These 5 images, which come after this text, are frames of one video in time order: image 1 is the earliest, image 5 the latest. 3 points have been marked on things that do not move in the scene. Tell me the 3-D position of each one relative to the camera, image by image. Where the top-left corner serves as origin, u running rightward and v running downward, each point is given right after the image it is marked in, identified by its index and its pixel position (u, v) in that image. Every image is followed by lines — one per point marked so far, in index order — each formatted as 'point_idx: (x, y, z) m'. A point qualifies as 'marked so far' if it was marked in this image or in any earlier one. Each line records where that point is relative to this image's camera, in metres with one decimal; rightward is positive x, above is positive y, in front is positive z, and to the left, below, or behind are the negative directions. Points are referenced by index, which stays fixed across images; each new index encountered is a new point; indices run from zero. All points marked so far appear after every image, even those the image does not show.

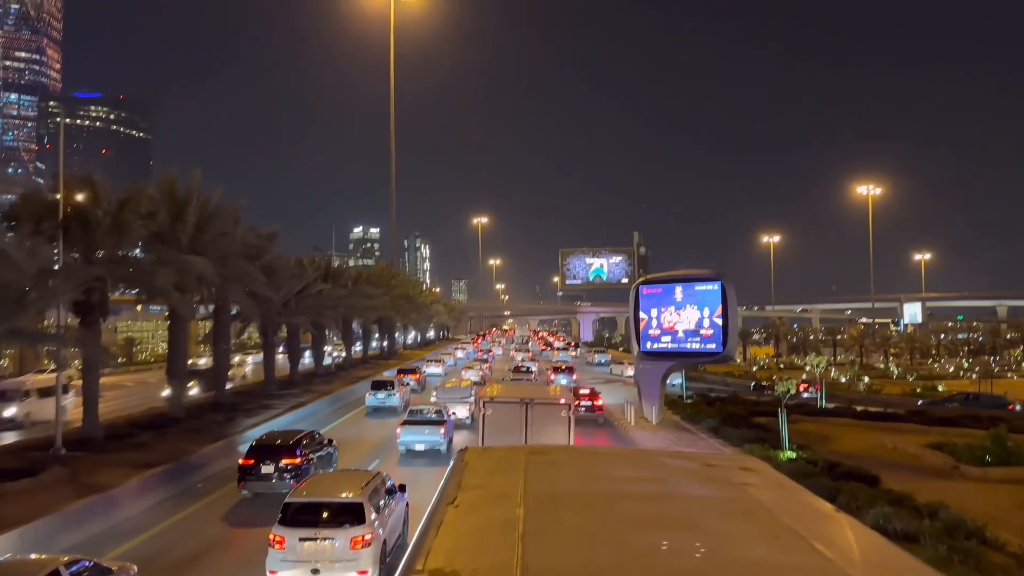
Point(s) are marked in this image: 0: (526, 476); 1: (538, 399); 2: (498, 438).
0: (+0.2, -1.7, +6.8) m
1: (+0.6, -2.7, +18.2) m
2: (-0.4, -3.6, +18.0) m
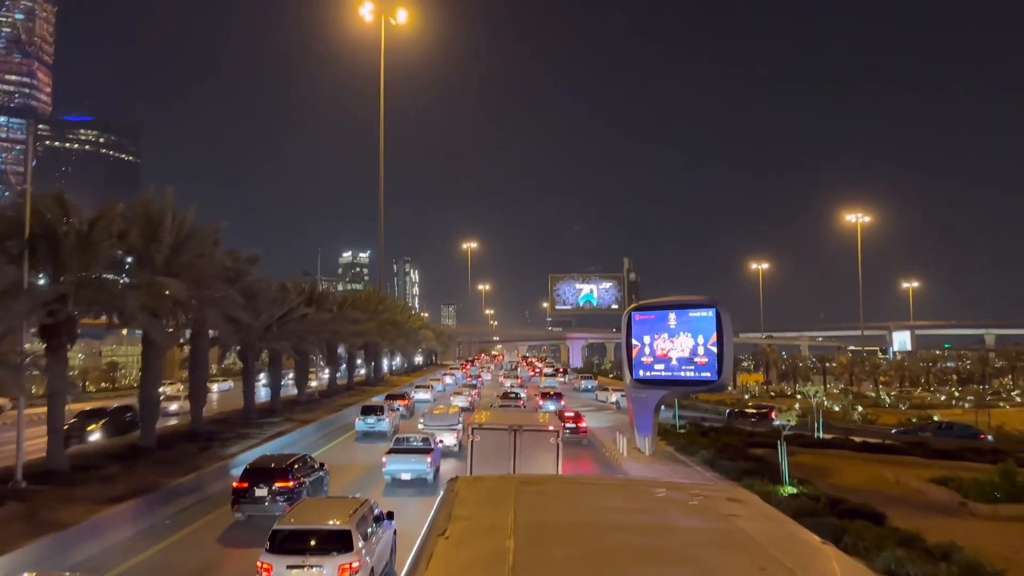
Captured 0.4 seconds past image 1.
0: (+0.1, -1.9, +6.6) m
1: (+0.3, -3.3, +18.0) m
2: (-0.7, -4.2, +17.7) m
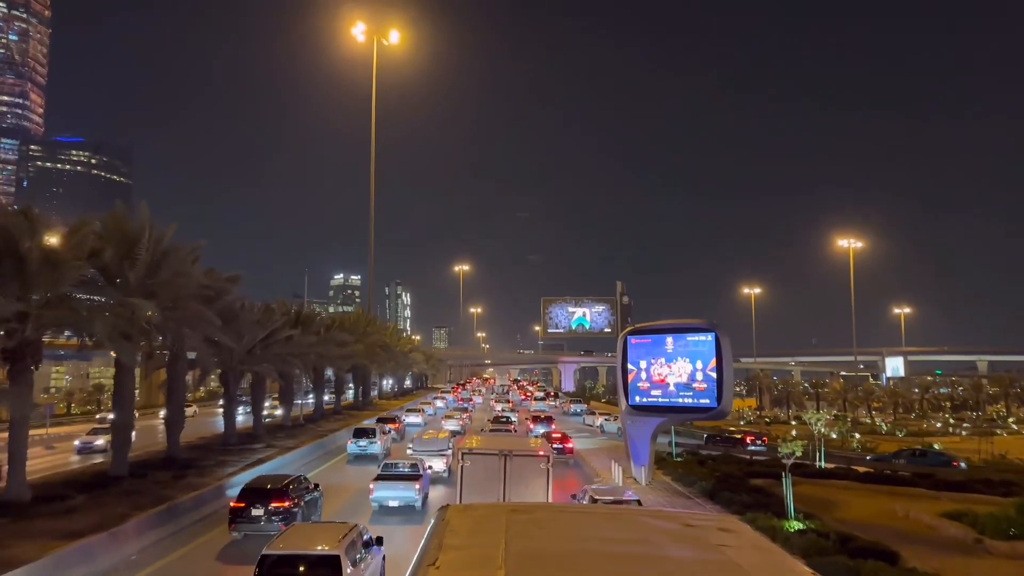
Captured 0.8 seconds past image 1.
0: (0.0, -2.1, +6.4) m
1: (+0.1, -3.9, +17.7) m
2: (-0.9, -4.8, +17.5) m
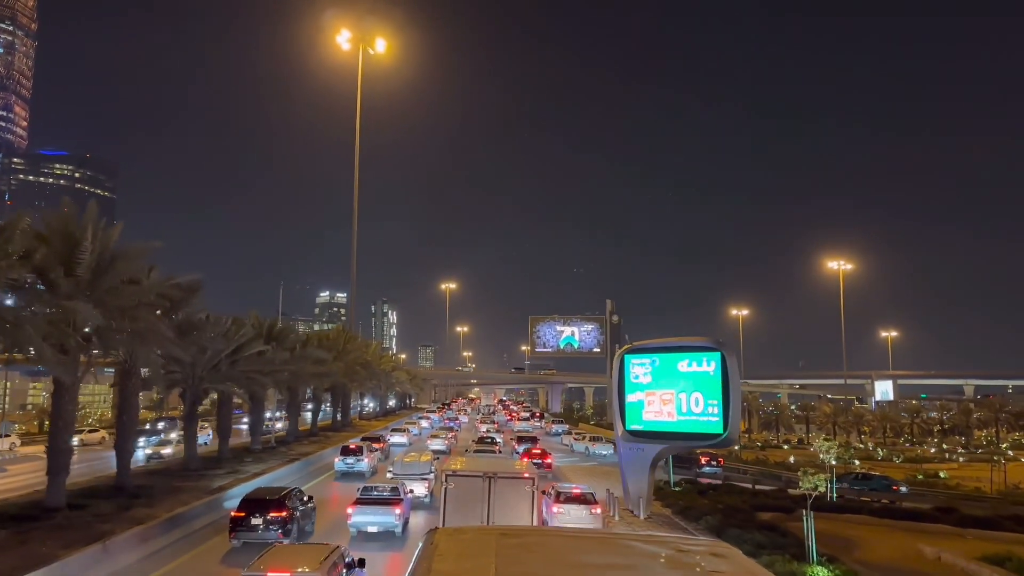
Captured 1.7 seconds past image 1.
0: (-0.2, -2.2, +6.1) m
1: (-0.3, -4.3, +17.3) m
2: (-1.2, -5.2, +17.0) m
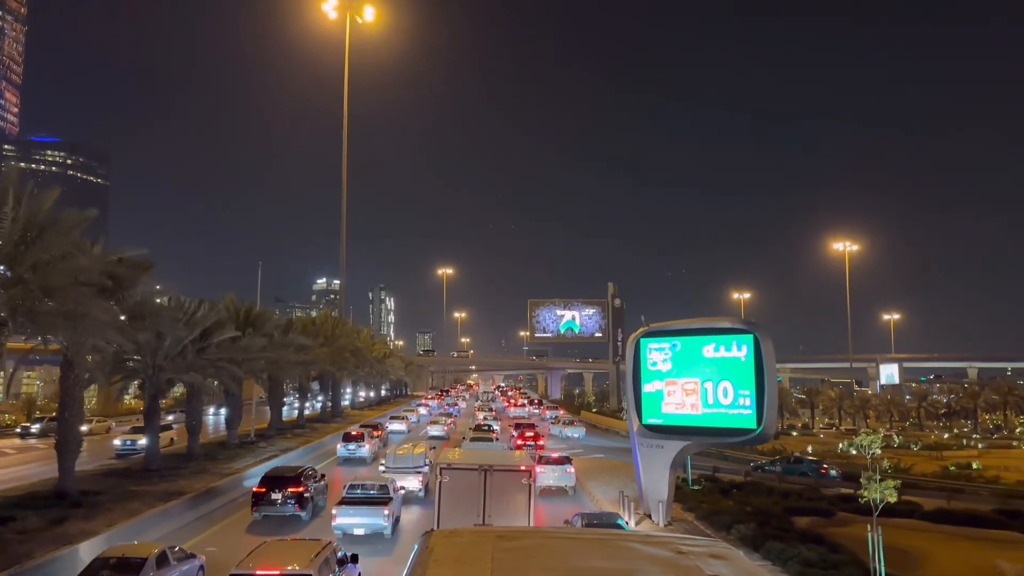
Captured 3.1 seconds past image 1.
0: (-0.2, -2.1, +5.7) m
1: (-0.3, -4.0, +17.0) m
2: (-1.3, -4.8, +16.7) m
